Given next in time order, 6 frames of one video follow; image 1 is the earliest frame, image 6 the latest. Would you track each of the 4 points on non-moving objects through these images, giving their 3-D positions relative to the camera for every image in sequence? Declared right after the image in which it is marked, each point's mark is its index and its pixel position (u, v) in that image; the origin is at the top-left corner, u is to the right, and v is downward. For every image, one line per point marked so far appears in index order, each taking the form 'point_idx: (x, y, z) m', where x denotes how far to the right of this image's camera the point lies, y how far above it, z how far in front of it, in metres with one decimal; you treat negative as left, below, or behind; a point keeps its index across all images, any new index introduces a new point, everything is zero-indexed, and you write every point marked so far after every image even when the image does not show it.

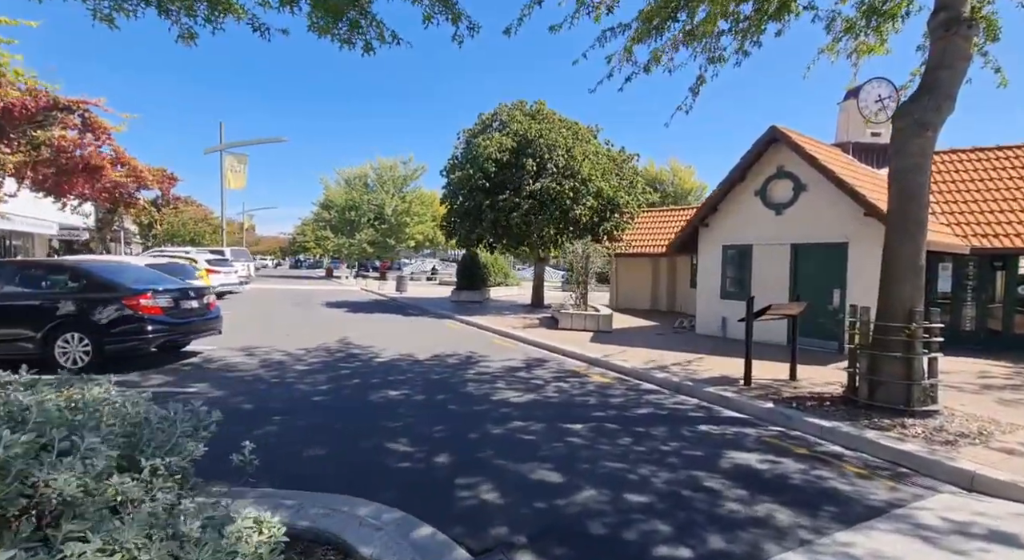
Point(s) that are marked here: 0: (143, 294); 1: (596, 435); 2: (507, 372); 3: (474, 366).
0: (-5.7, -0.2, +8.3) m
1: (+0.9, -1.6, +5.7) m
2: (-0.1, -1.5, +9.0) m
3: (-0.7, -1.5, +9.5) m
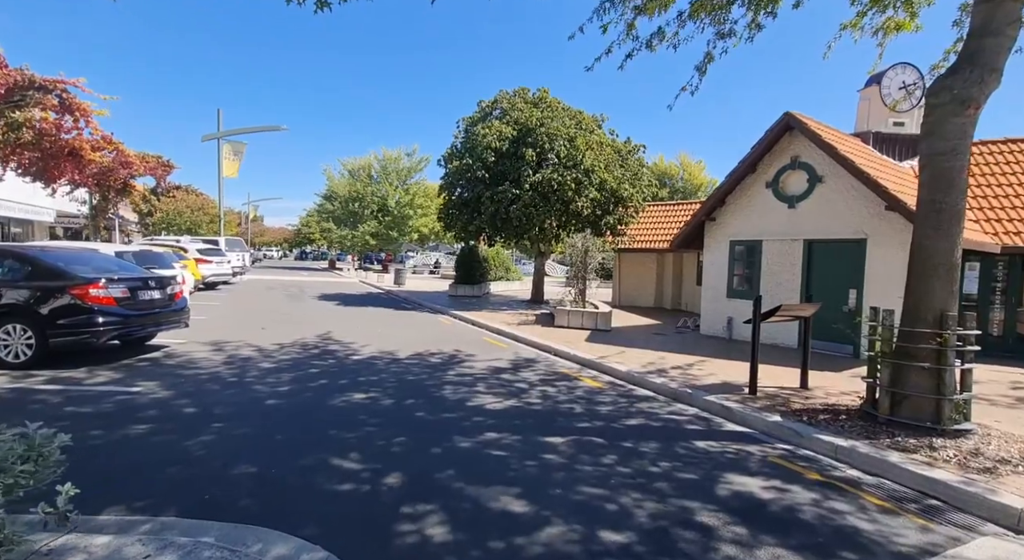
0: (-5.9, -0.1, +7.7) m
1: (+0.6, -1.6, +5.0) m
2: (-0.3, -1.5, +8.3) m
3: (-0.9, -1.4, +8.8) m
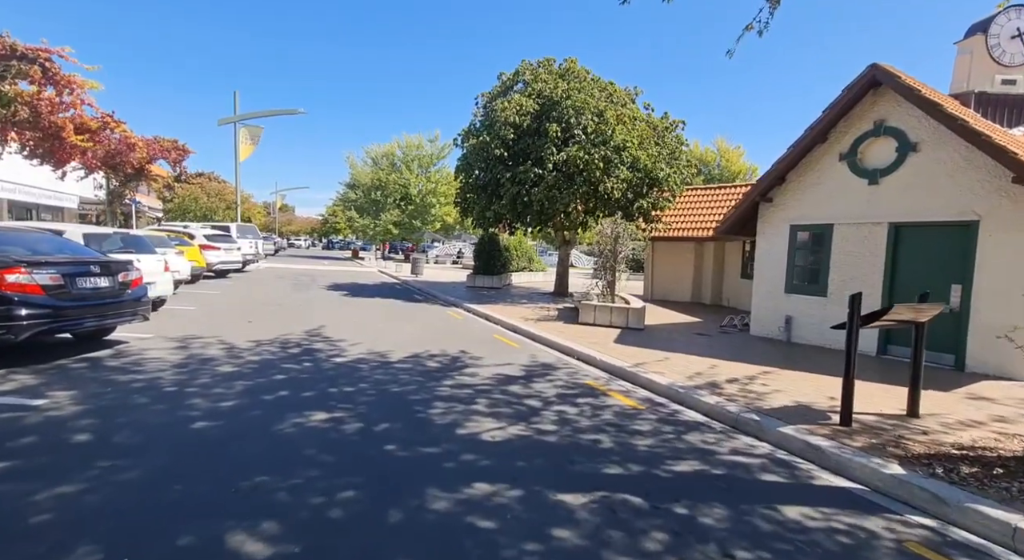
0: (-5.8, +0.1, +6.3) m
1: (+0.6, -1.5, +3.3) m
2: (-0.2, -1.3, +6.7) m
3: (-0.7, -1.3, +7.2) m
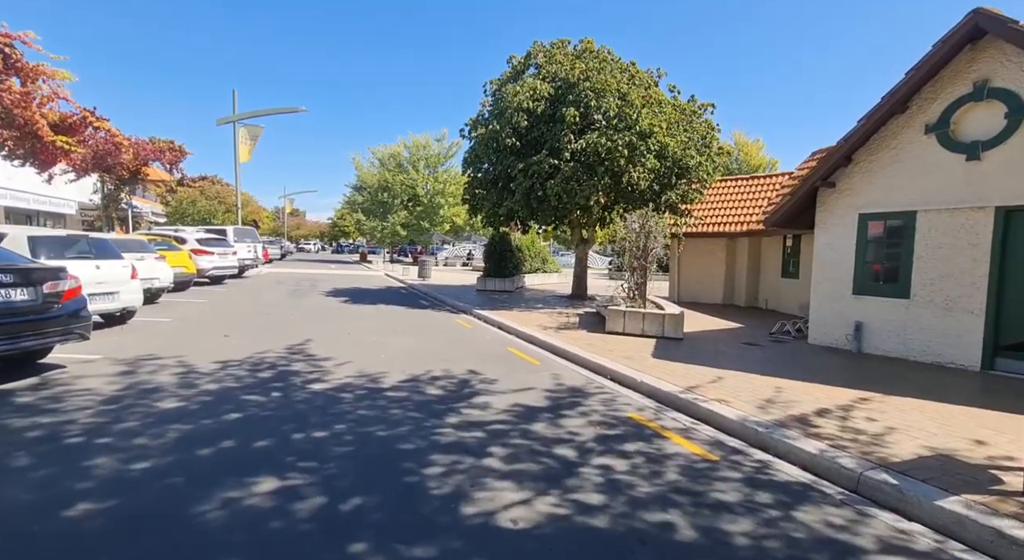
0: (-5.6, 0.0, +4.9) m
1: (+0.7, -1.5, +1.7) m
2: (0.0, -1.4, +5.1) m
3: (-0.5, -1.3, +5.7) m
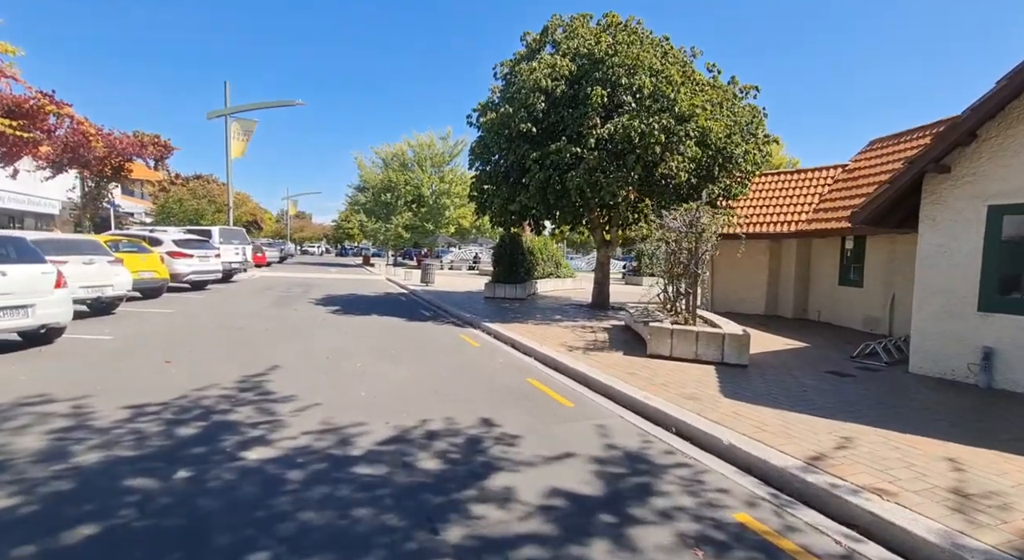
0: (-5.4, -0.1, +2.8) m
1: (+0.9, -1.6, -0.4) m
2: (+0.3, -1.5, +3.0) m
3: (-0.3, -1.4, +3.6) m
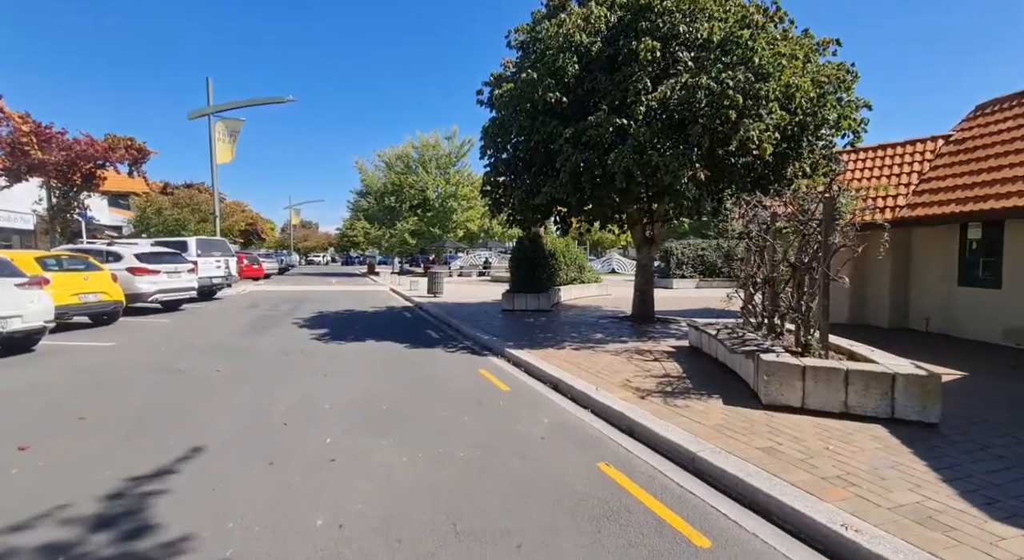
0: (-5.0, -0.4, +0.1) m
1: (+1.3, -1.7, -3.2) m
2: (+0.7, -1.6, +0.2) m
3: (+0.2, -1.6, +0.7) m
